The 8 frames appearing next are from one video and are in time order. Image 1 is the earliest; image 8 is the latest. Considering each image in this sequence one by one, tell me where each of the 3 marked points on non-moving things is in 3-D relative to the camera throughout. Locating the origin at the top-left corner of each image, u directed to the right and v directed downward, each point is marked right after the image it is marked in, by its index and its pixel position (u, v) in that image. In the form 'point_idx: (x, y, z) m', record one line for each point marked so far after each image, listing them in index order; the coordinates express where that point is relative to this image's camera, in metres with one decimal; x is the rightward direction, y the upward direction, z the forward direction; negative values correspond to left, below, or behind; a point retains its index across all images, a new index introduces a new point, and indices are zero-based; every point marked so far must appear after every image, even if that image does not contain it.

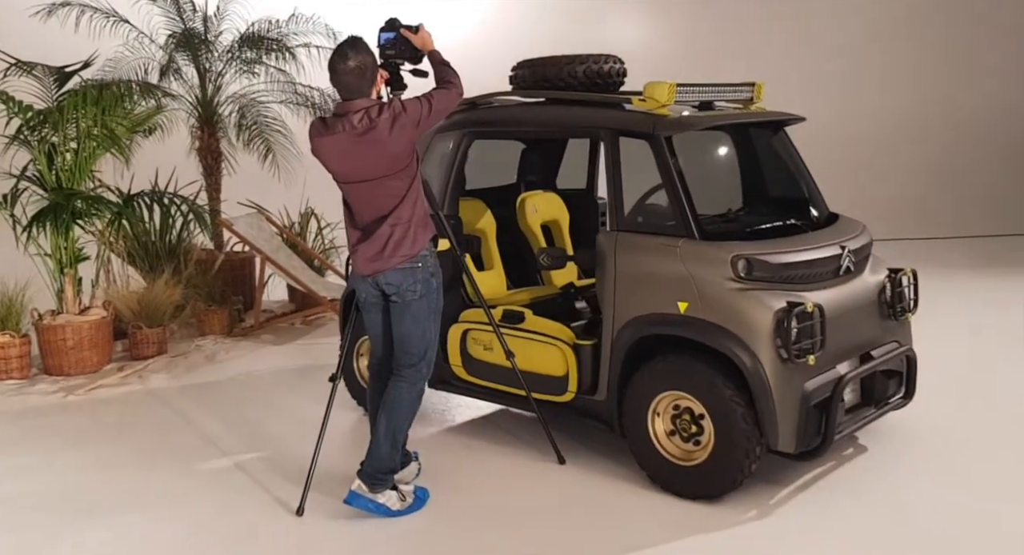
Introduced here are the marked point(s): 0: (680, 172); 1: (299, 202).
0: (+0.6, +0.3, +3.2) m
1: (-1.4, +0.5, +6.4) m
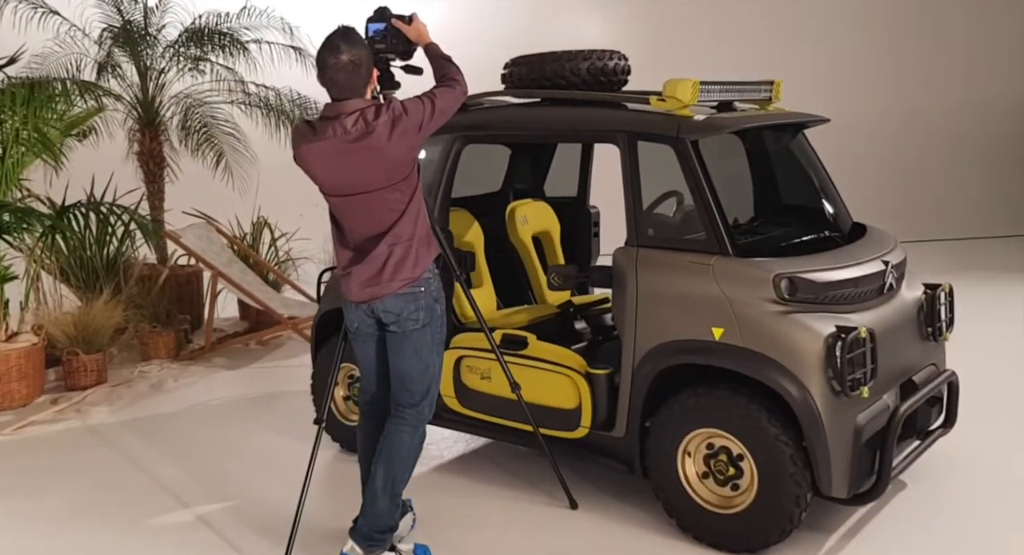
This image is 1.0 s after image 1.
0: (+0.6, +0.3, +2.9) m
1: (-1.6, +0.4, +5.9) m
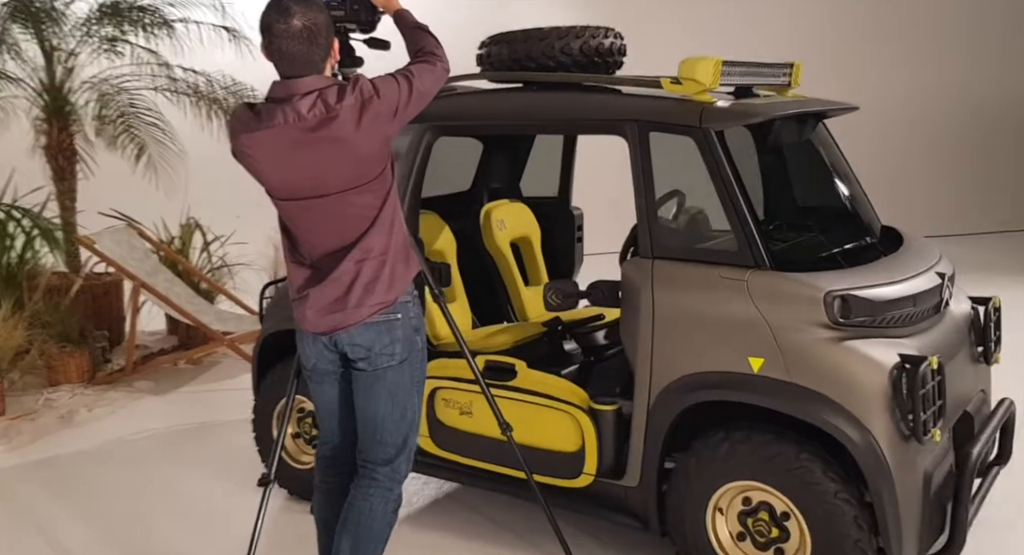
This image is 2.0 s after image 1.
0: (+0.6, +0.2, +2.4) m
1: (-1.8, +0.4, +5.3) m
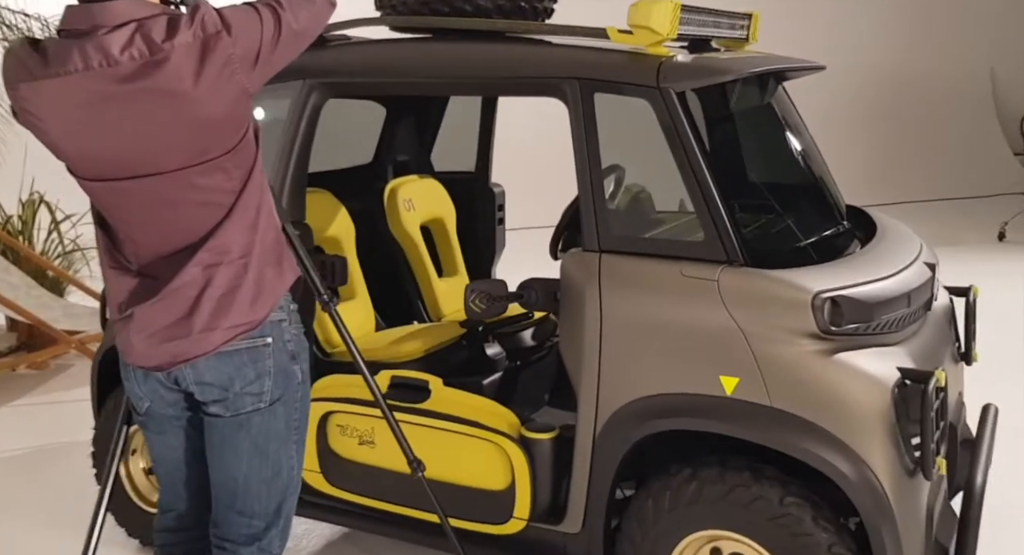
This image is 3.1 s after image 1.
0: (+0.4, +0.2, +1.9) m
1: (-2.3, +0.4, +4.6) m
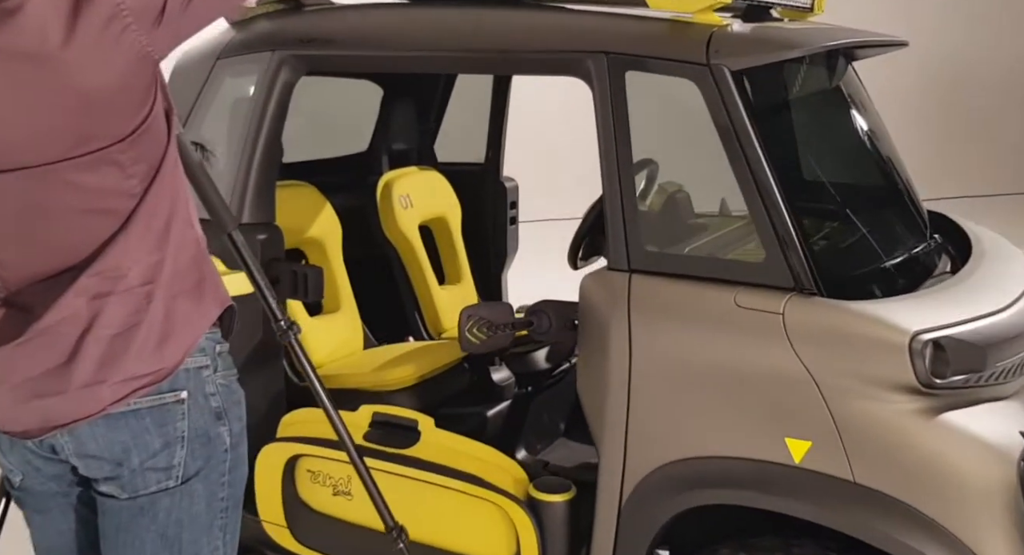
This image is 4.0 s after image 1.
0: (+0.4, +0.2, +1.5) m
1: (-2.2, +0.5, +4.2) m
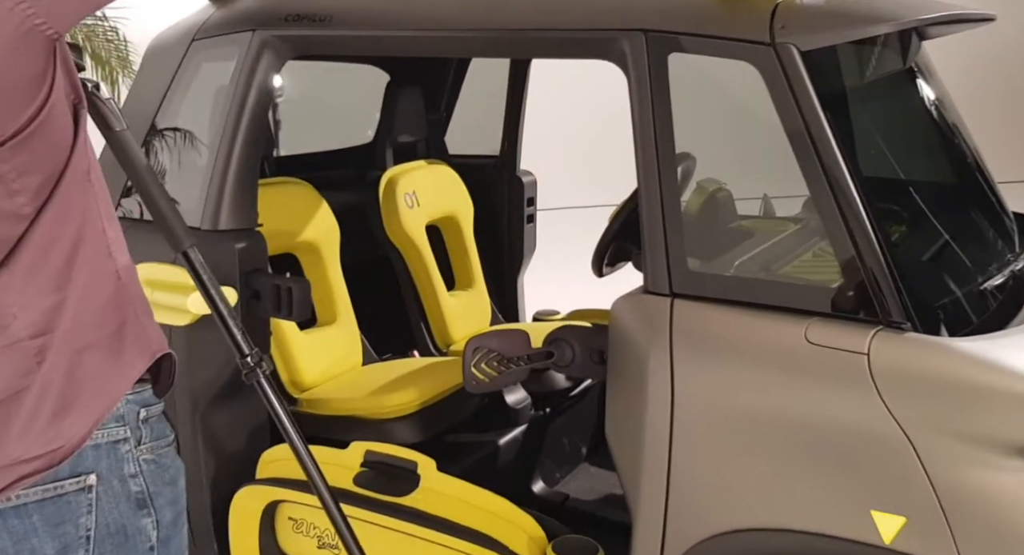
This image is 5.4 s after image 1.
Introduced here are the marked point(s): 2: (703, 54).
0: (+0.4, +0.2, +1.2) m
1: (-2.1, +0.5, +4.0) m
2: (+0.2, +0.3, +1.3) m
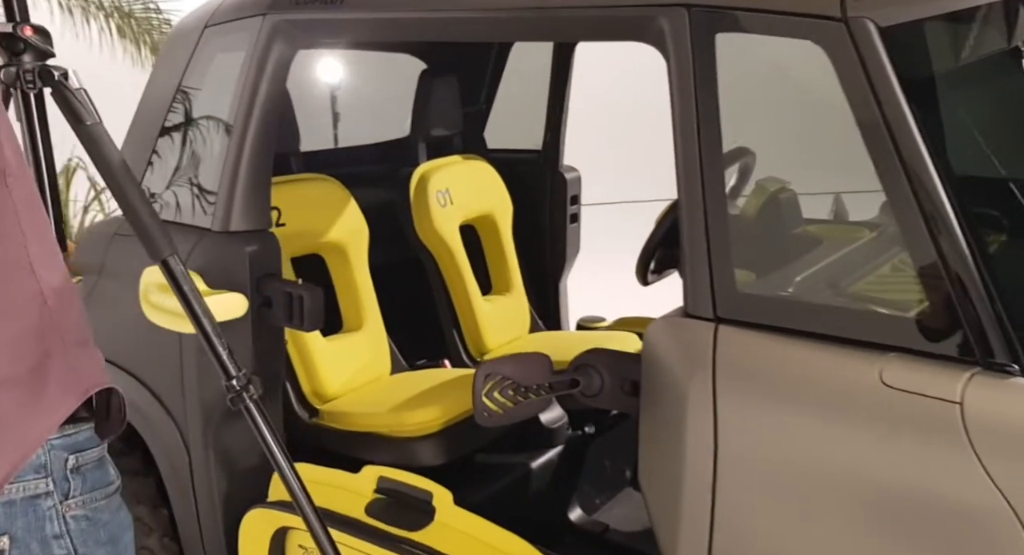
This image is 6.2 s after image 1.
0: (+0.4, +0.1, +1.0) m
1: (-1.9, +0.5, +3.9) m
2: (+0.3, +0.3, +1.1) m
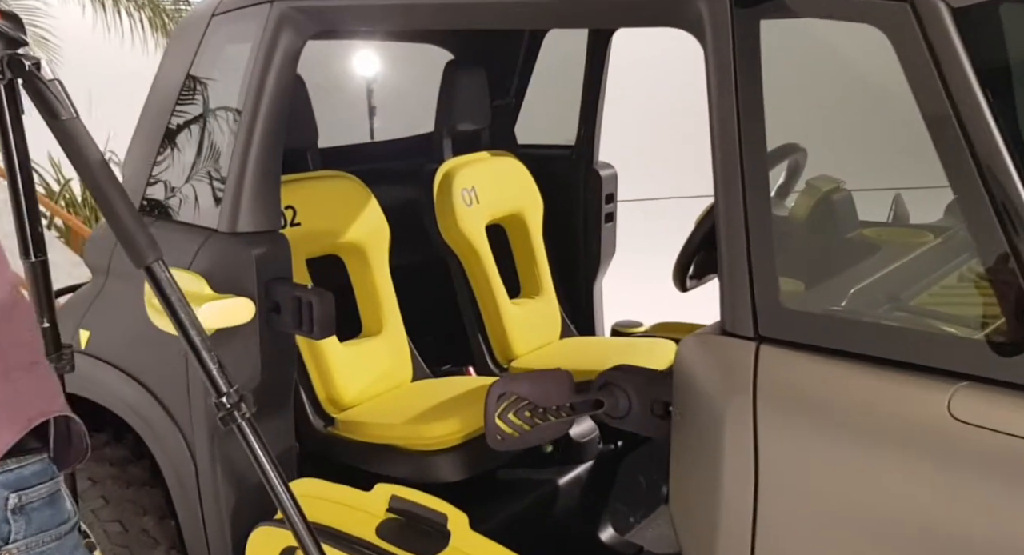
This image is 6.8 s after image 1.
0: (+0.4, +0.1, +0.9) m
1: (-1.7, +0.5, +3.9) m
2: (+0.3, +0.3, +1.0) m
